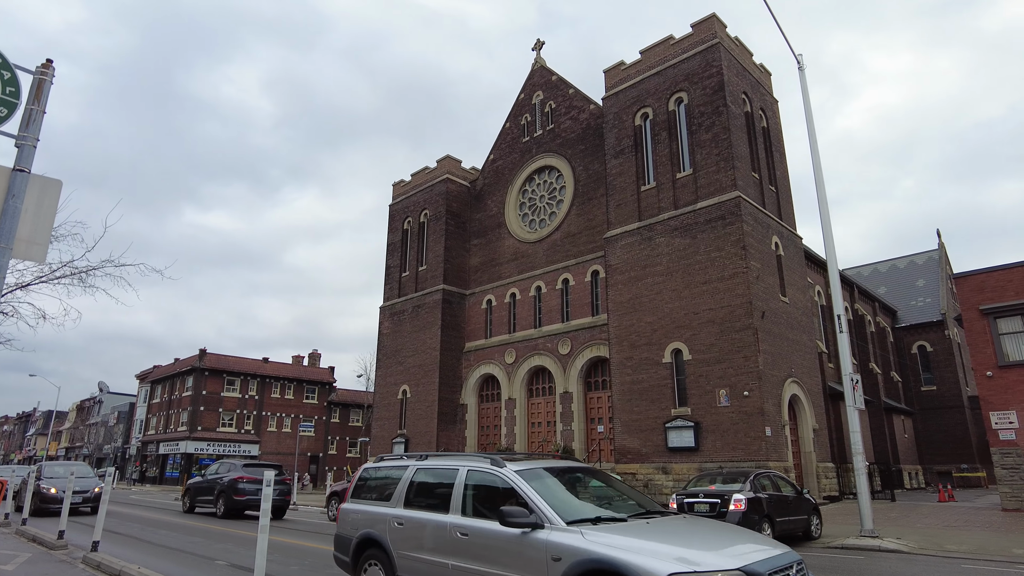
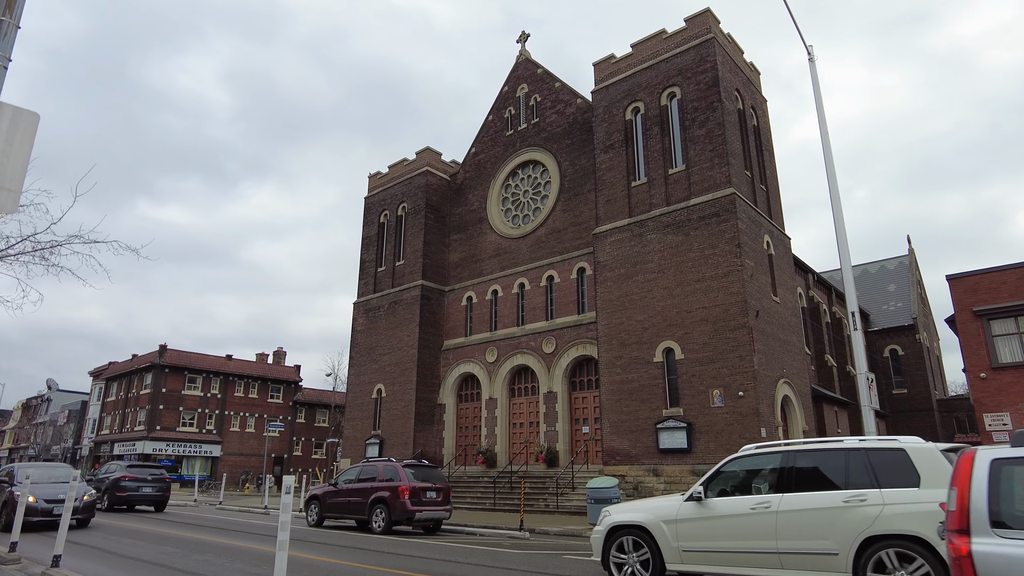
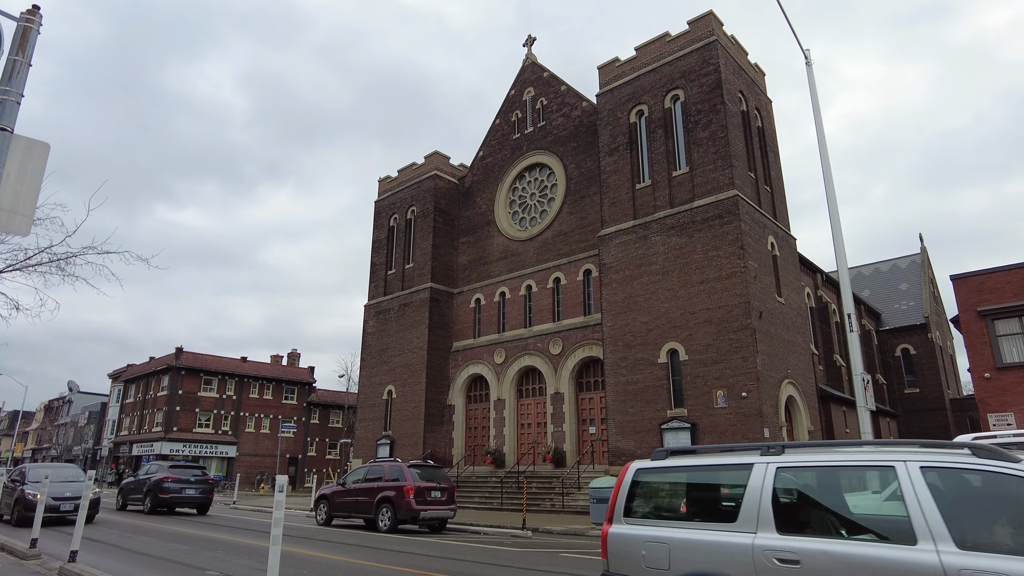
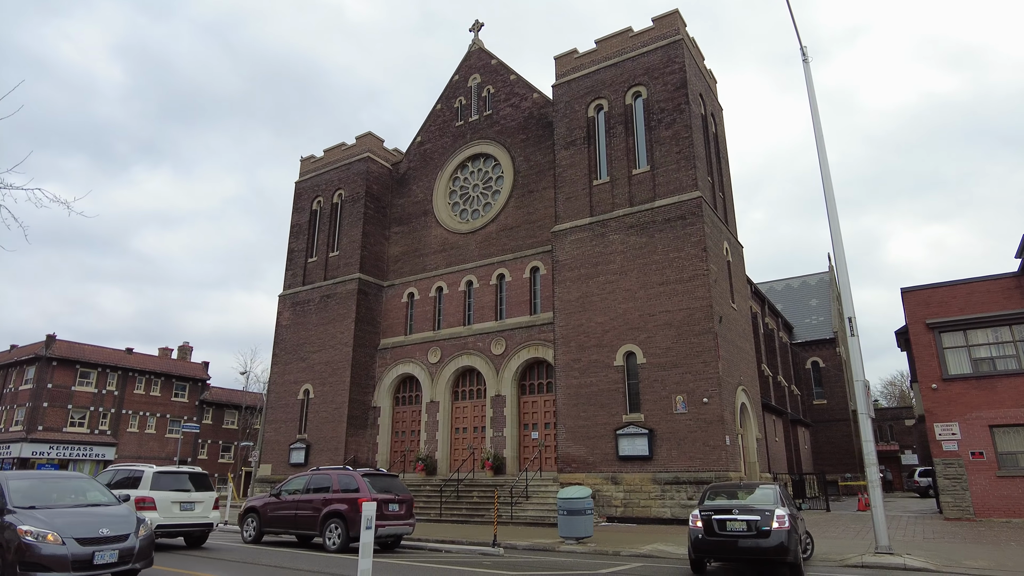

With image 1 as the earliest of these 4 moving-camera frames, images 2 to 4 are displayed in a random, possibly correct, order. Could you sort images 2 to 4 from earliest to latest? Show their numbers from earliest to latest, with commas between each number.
3, 2, 4
